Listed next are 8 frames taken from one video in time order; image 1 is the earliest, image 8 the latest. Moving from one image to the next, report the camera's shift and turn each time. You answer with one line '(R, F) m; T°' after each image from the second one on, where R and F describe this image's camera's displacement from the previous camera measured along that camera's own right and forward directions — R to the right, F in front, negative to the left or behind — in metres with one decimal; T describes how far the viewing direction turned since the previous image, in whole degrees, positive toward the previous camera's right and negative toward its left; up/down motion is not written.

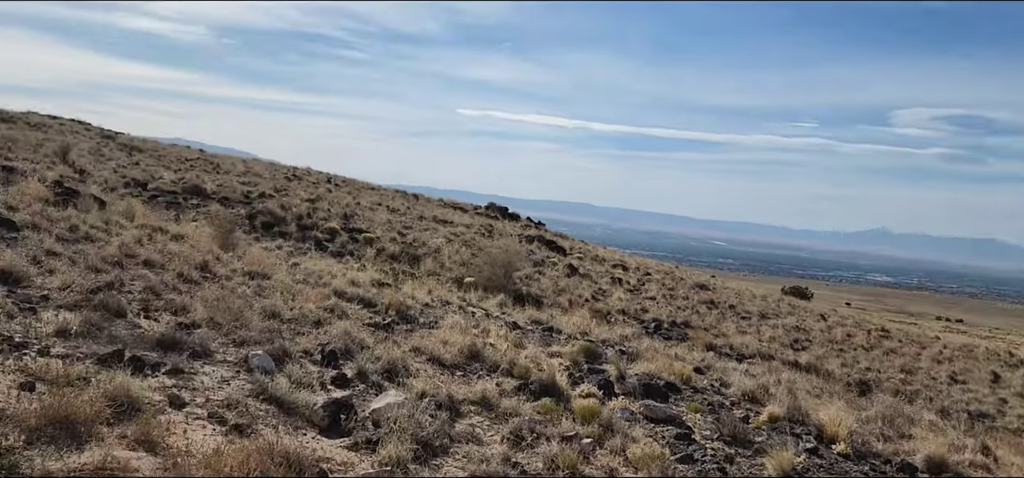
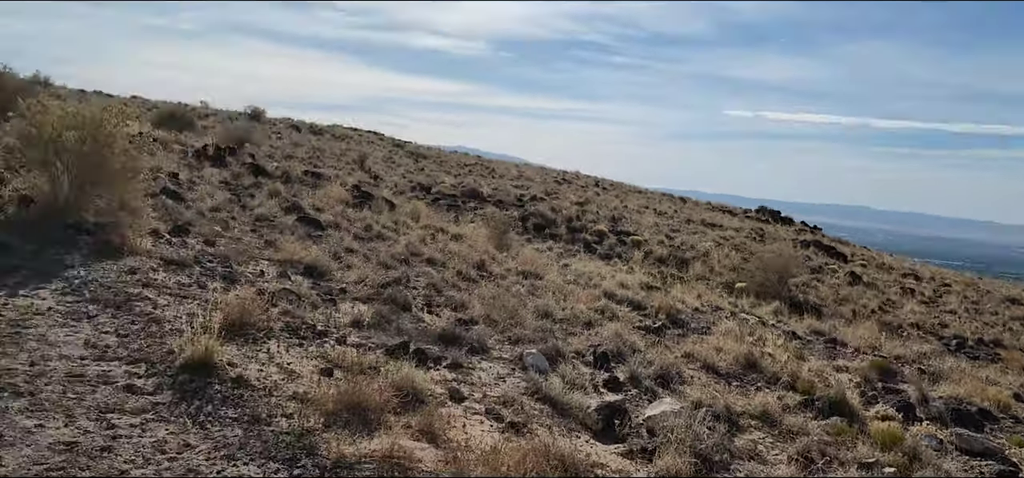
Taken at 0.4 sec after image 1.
(-0.1, +0.2) m; -18°
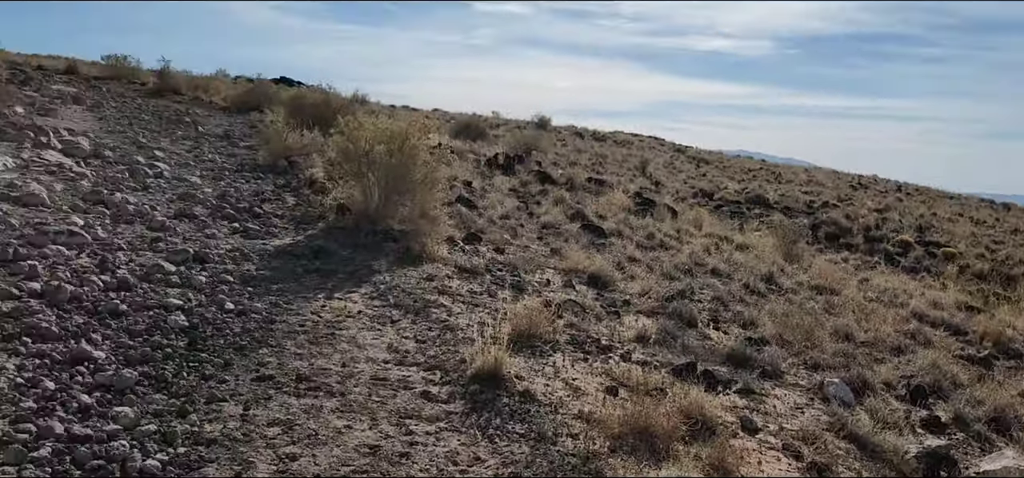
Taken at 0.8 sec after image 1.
(-0.1, +0.2) m; -19°
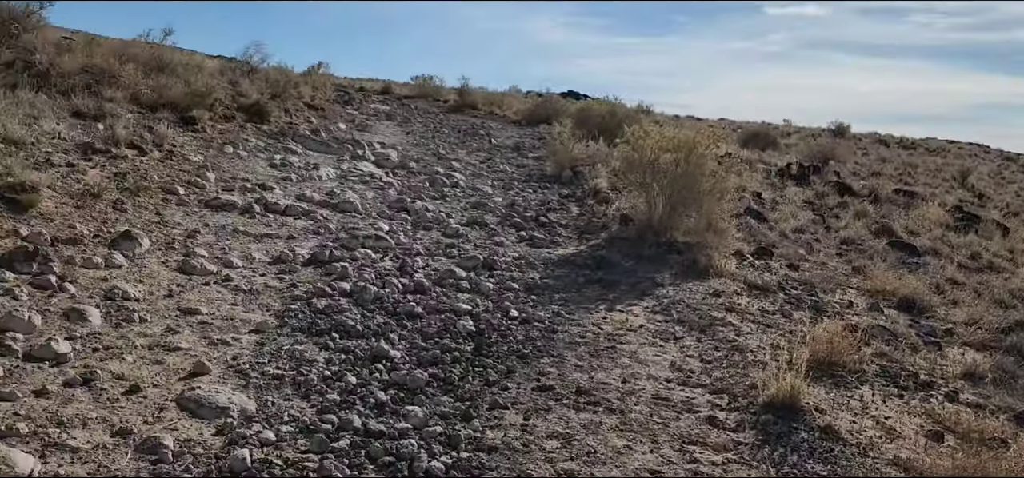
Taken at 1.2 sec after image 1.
(-0.1, +0.2) m; -19°
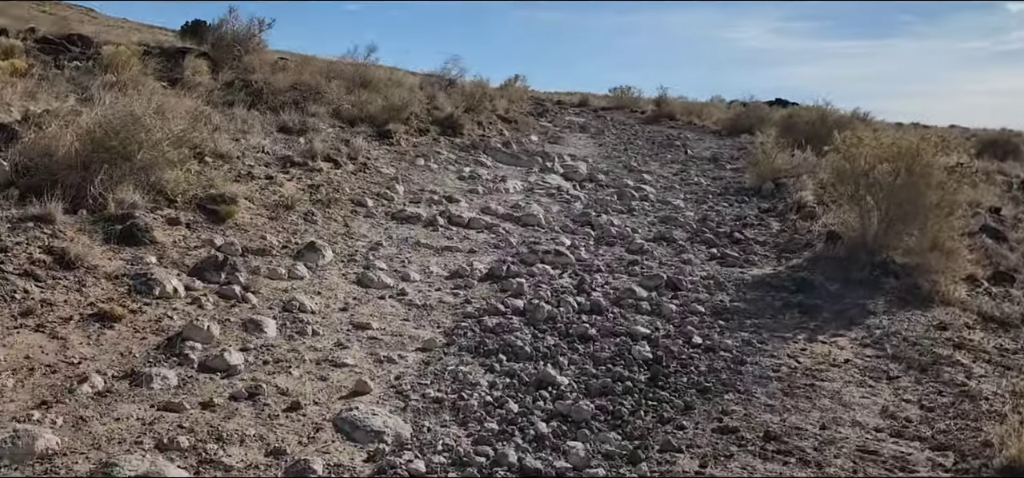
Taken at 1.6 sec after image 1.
(+0.1, +0.4) m; -14°
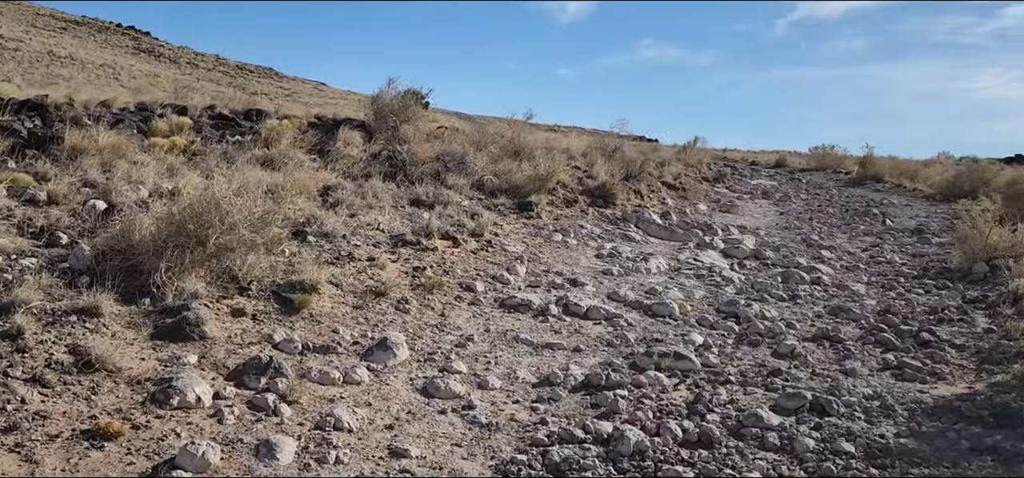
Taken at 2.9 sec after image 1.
(+0.6, +1.0) m; -14°
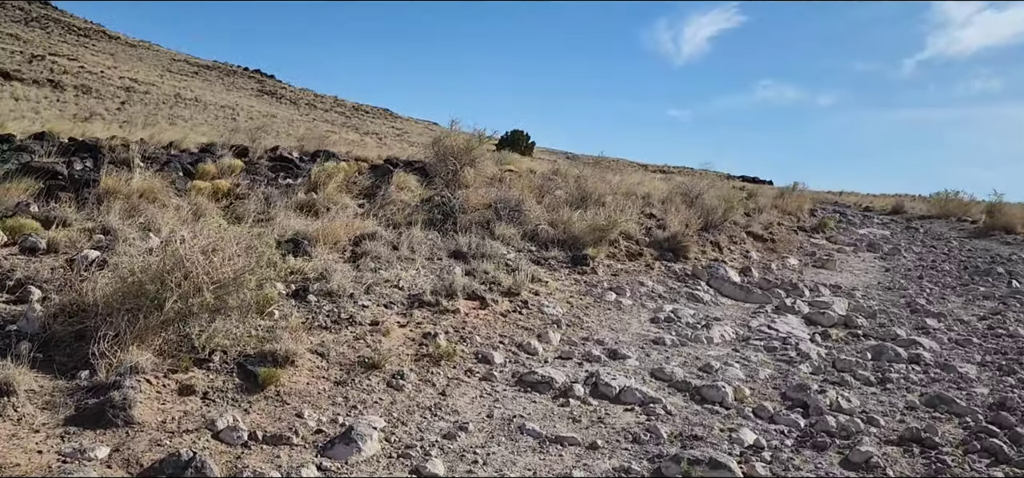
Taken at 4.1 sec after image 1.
(+0.6, +0.9) m; -7°
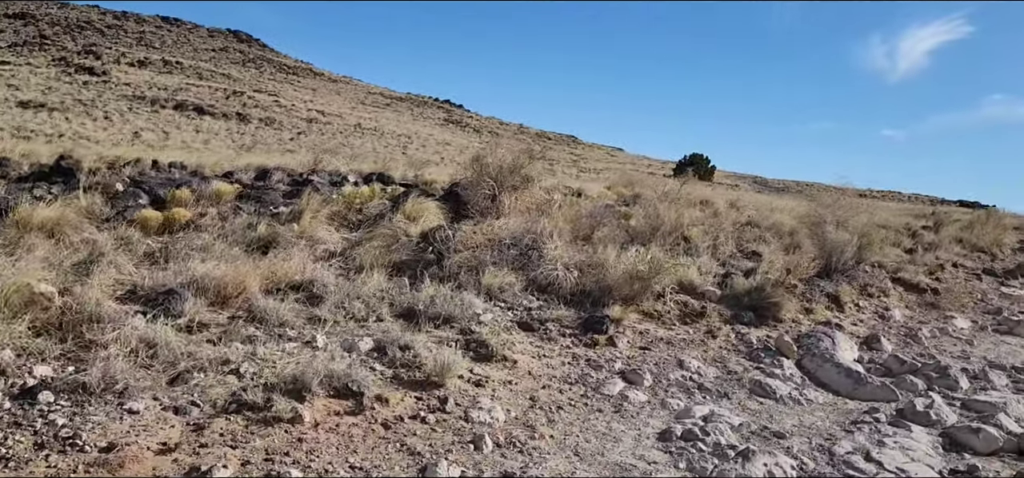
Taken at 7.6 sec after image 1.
(+1.5, +2.7) m; -13°
